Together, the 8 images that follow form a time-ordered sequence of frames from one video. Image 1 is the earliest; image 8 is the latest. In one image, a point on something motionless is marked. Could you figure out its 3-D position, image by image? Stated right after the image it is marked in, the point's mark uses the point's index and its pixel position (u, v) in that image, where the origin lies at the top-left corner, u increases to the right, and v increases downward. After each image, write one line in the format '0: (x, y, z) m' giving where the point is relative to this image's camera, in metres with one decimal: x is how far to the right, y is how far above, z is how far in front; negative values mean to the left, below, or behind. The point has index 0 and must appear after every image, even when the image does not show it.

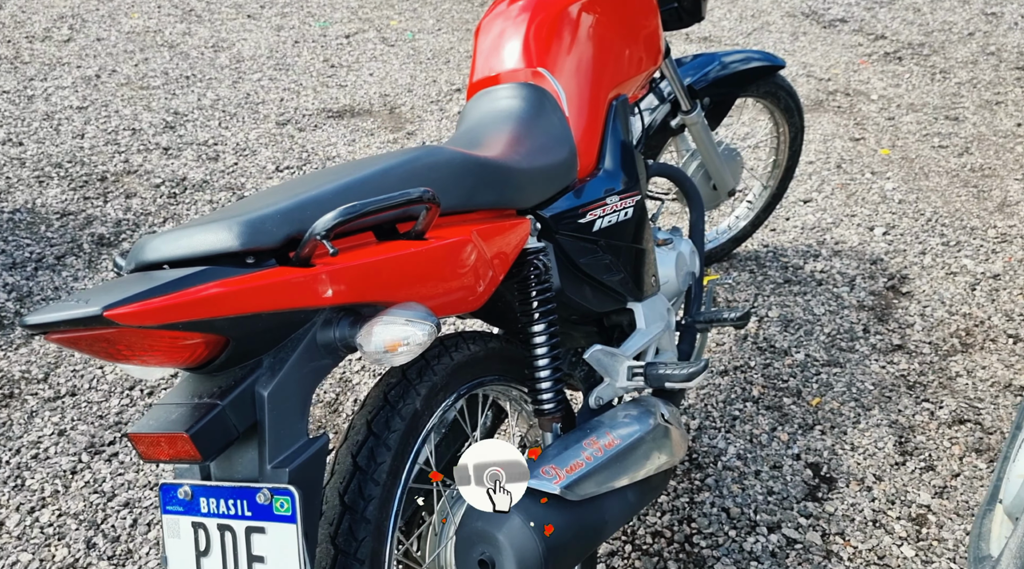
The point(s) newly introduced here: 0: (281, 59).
0: (-1.3, +1.3, +5.6) m
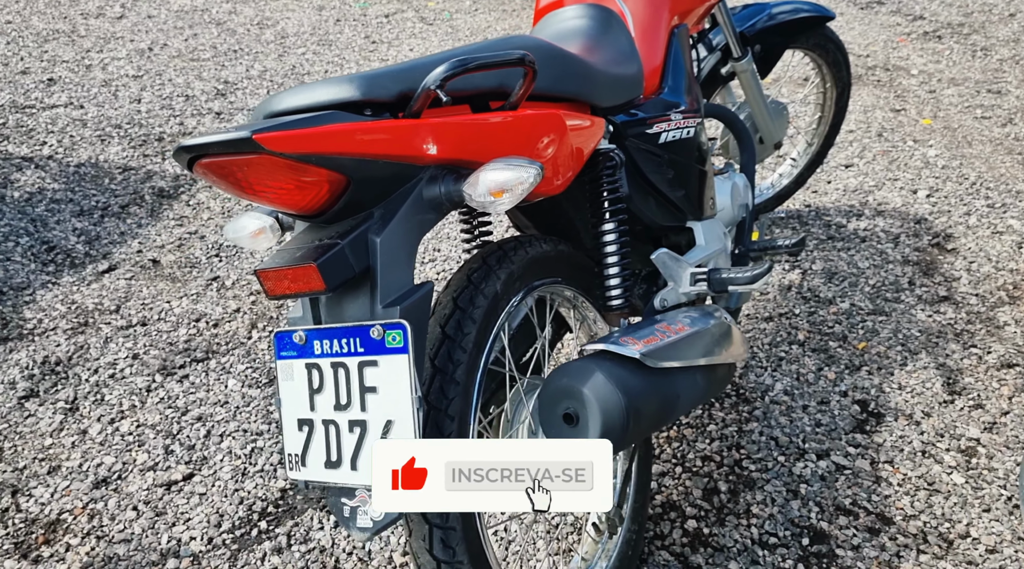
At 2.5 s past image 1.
0: (-1.1, +1.4, +5.7) m
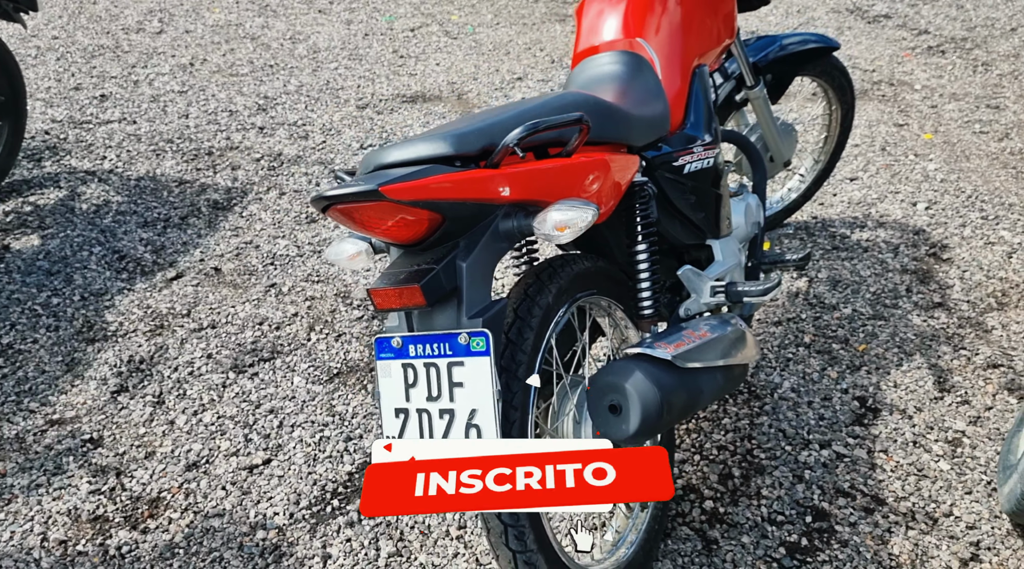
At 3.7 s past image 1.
0: (-1.0, +1.4, +6.1) m
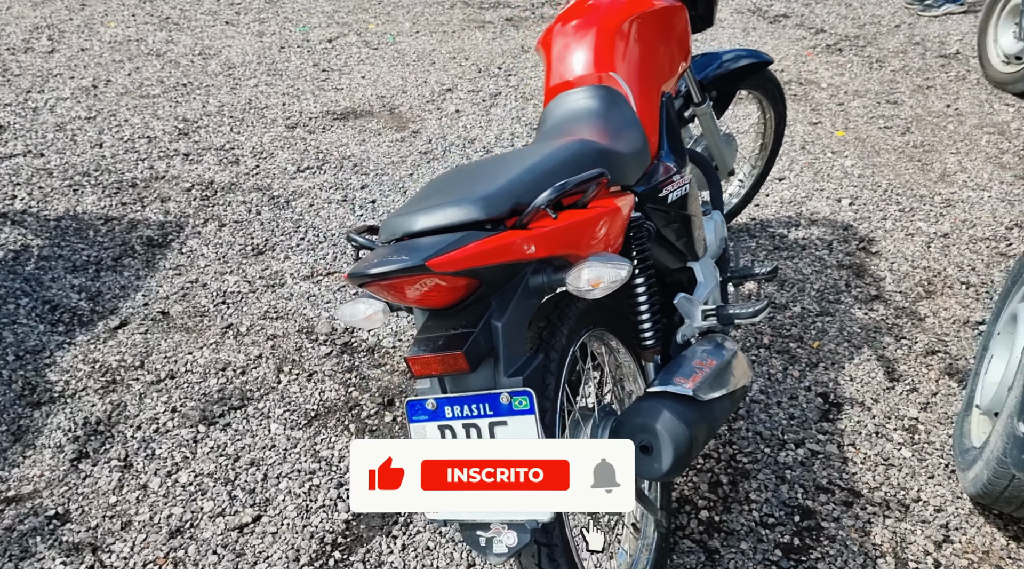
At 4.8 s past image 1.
0: (-1.4, +1.3, +5.9) m
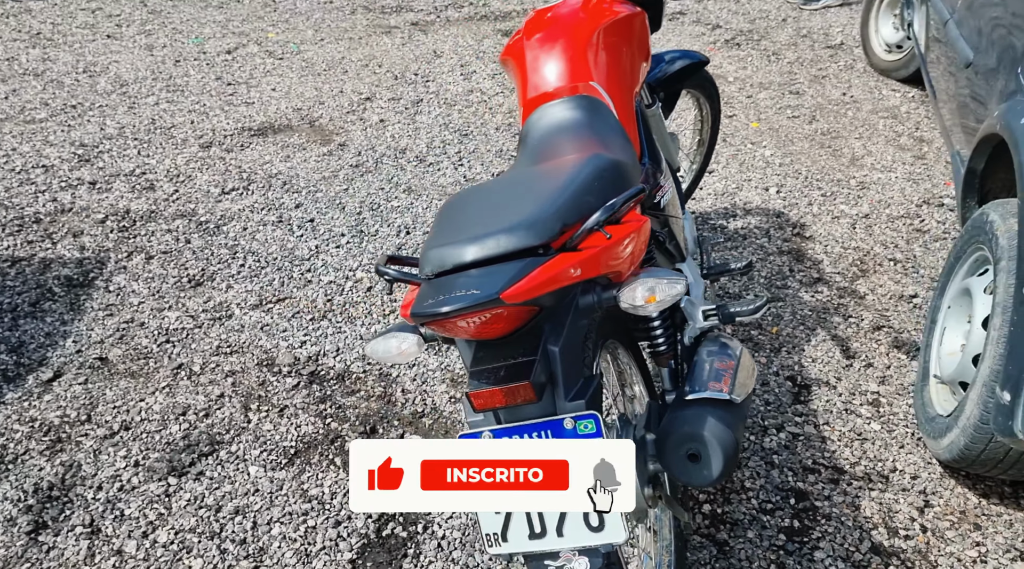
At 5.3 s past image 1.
0: (-2.0, +1.2, +5.7) m
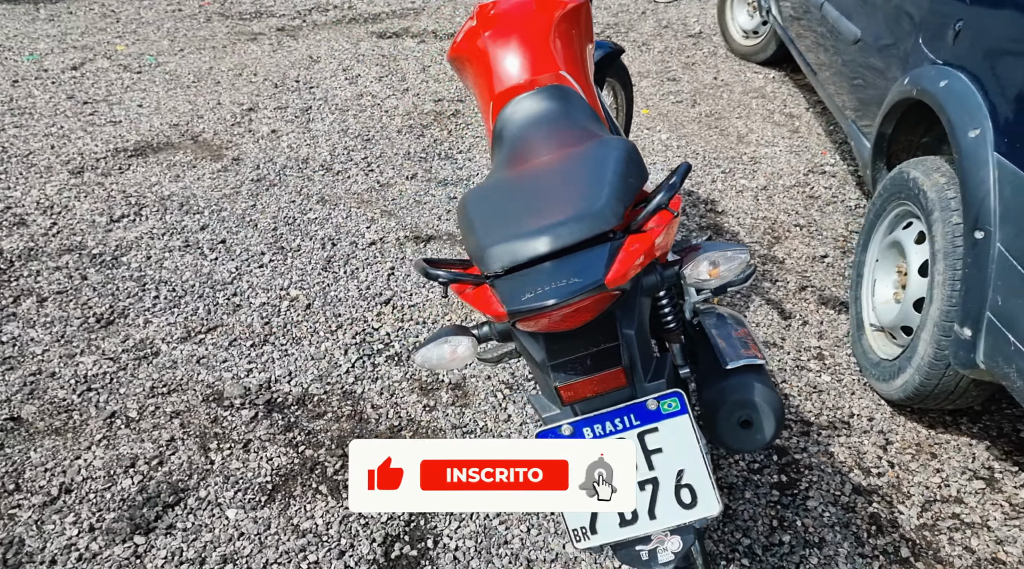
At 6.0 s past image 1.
0: (-2.6, +0.9, +5.1) m
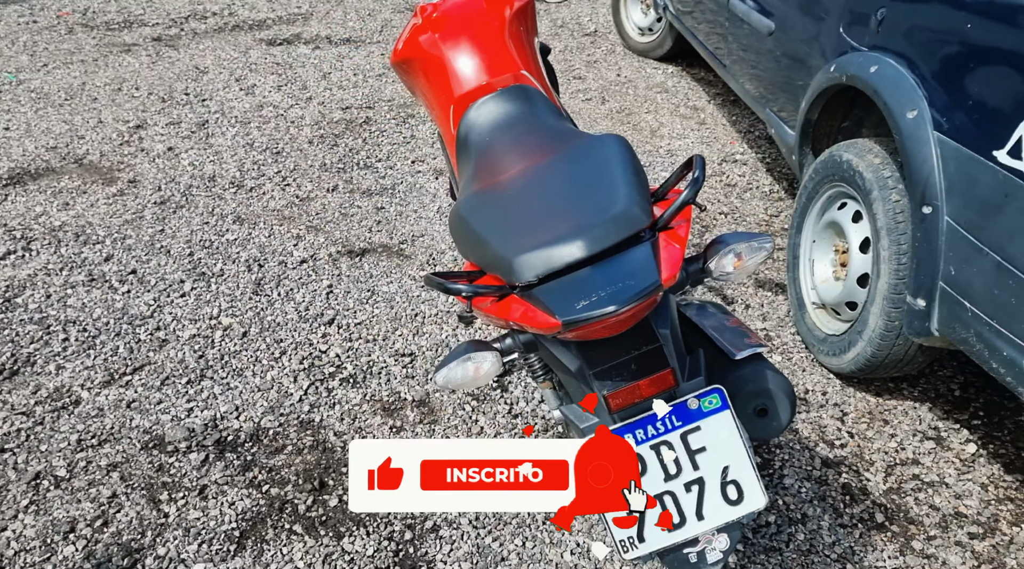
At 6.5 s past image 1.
0: (-3.0, +0.7, +4.5) m
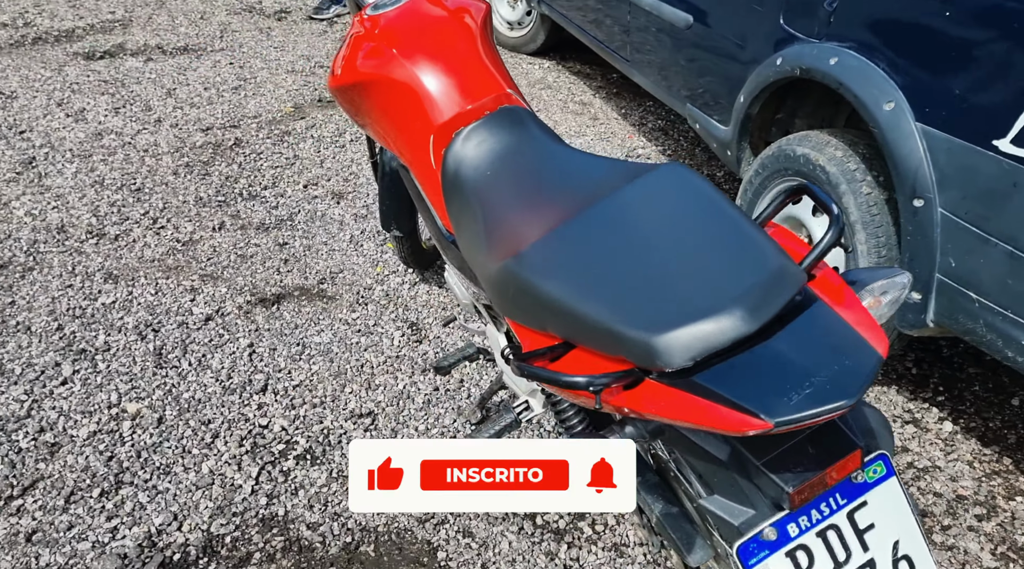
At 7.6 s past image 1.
0: (-3.3, +0.2, +3.2) m
